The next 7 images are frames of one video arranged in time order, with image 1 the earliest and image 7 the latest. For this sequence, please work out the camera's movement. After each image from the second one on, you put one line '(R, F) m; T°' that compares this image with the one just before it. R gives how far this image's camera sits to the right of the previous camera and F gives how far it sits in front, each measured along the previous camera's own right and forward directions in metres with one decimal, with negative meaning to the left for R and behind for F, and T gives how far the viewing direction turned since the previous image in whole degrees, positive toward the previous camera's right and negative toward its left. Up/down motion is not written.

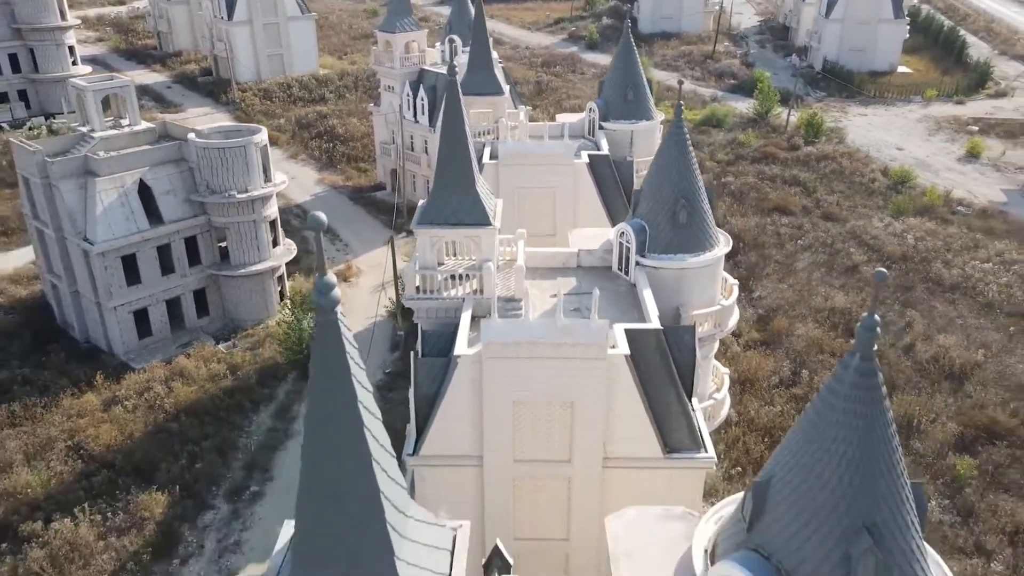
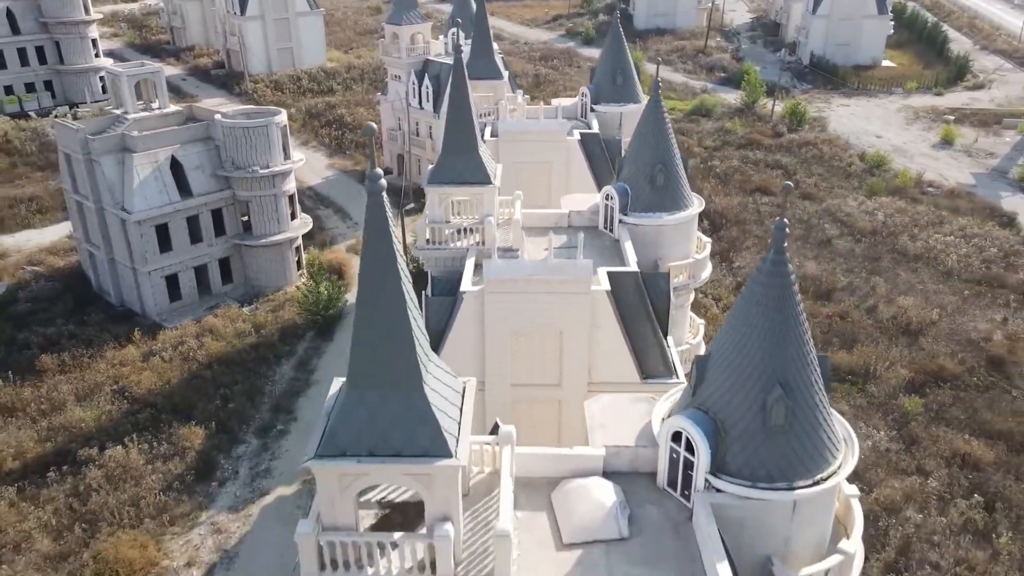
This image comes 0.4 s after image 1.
(0.0, -2.5) m; 0°
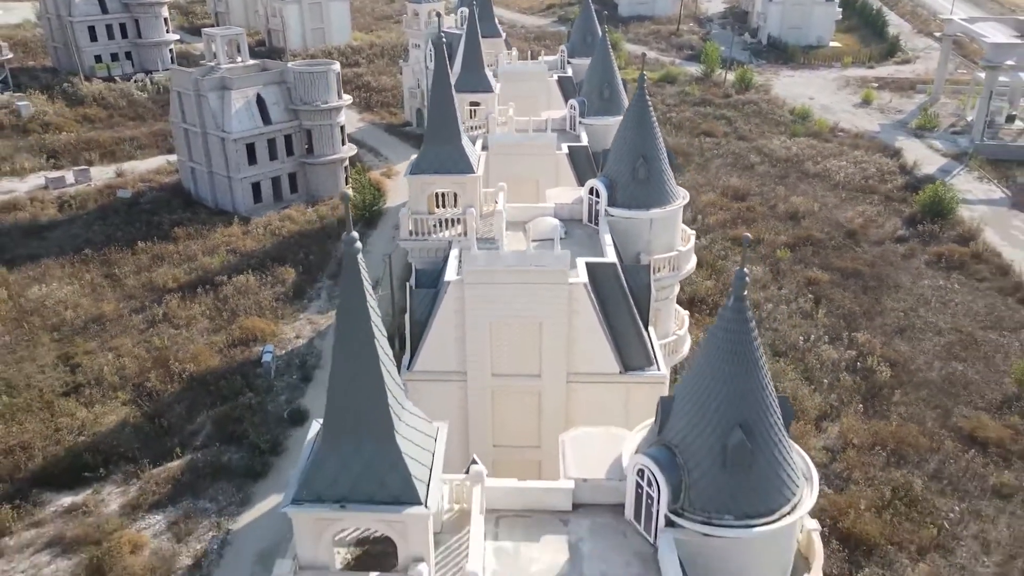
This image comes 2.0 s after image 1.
(+0.2, -10.1) m; 0°
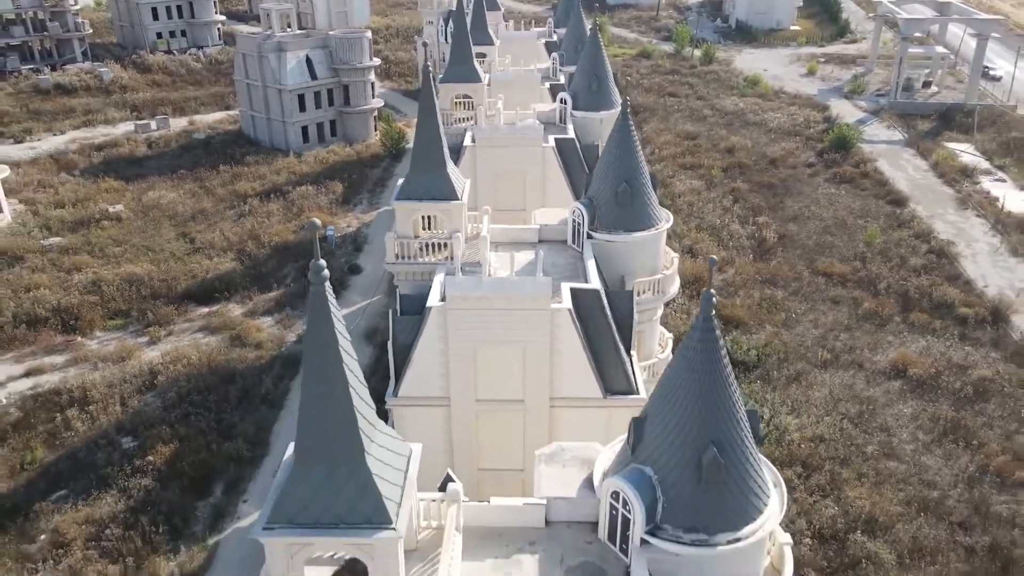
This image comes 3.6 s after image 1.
(+0.2, -9.8) m; 0°
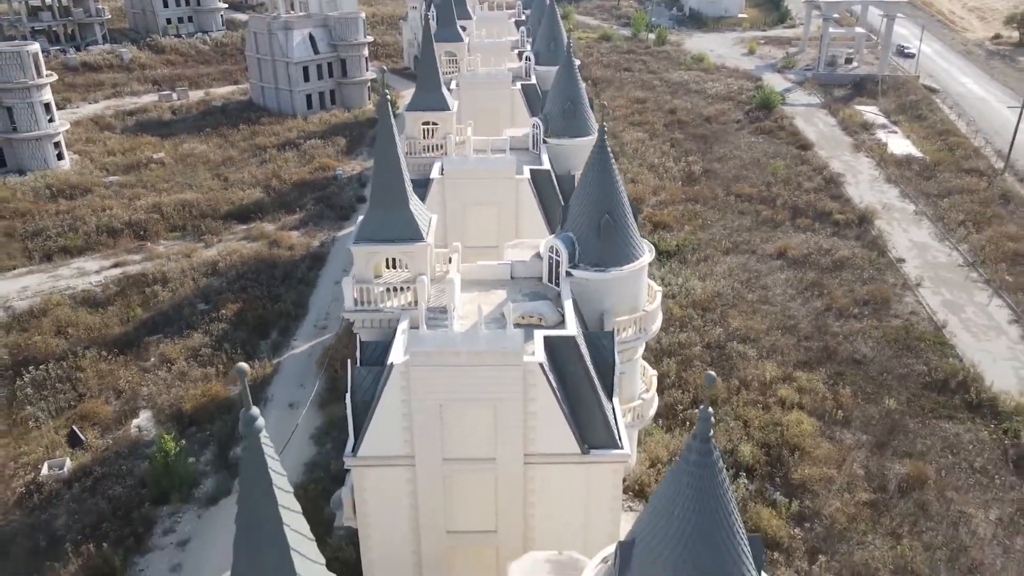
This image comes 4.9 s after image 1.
(0.0, -8.0) m; +2°
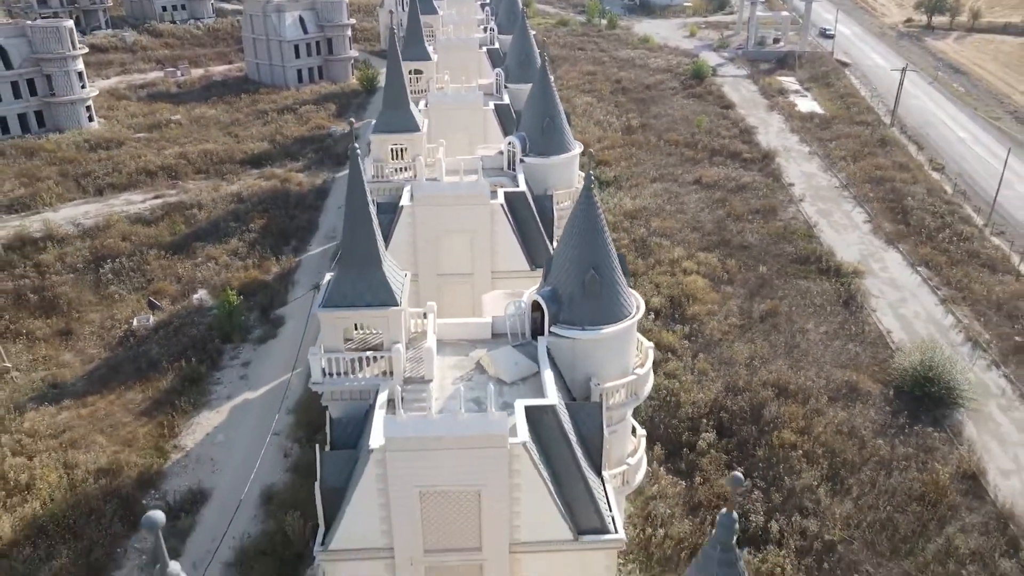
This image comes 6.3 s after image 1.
(-0.1, -8.0) m; +2°
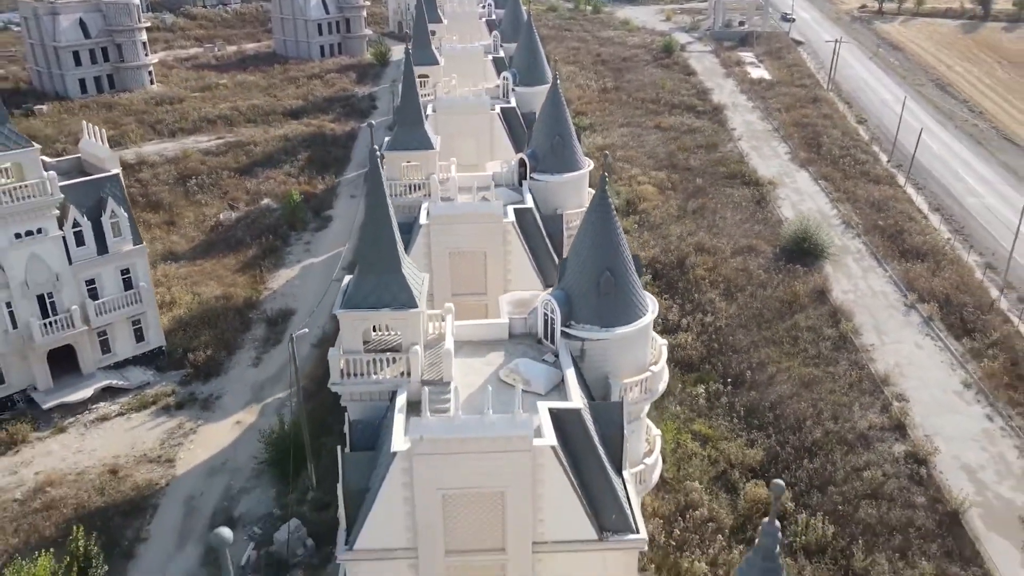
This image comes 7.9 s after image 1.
(+0.1, -9.6) m; 0°
